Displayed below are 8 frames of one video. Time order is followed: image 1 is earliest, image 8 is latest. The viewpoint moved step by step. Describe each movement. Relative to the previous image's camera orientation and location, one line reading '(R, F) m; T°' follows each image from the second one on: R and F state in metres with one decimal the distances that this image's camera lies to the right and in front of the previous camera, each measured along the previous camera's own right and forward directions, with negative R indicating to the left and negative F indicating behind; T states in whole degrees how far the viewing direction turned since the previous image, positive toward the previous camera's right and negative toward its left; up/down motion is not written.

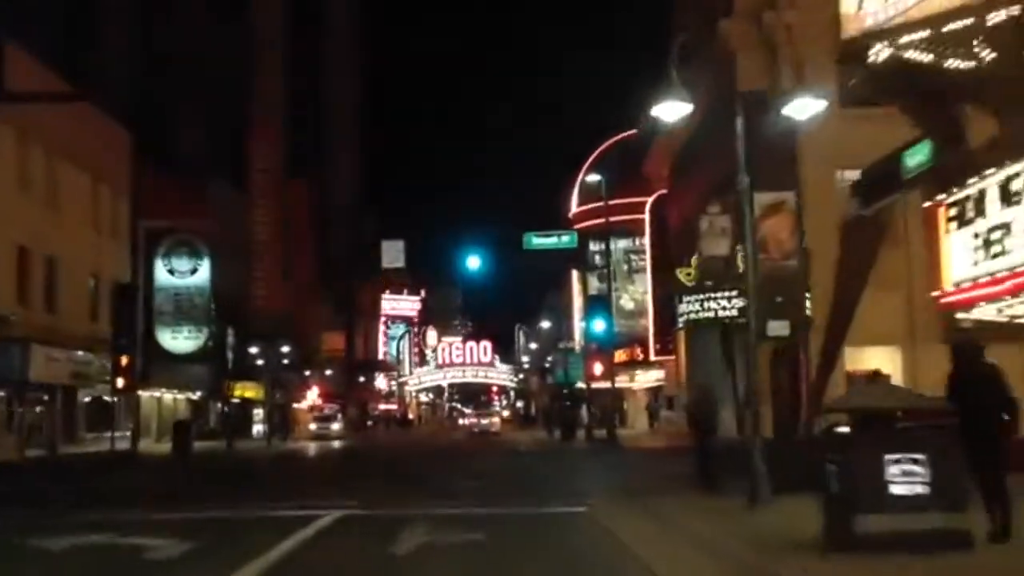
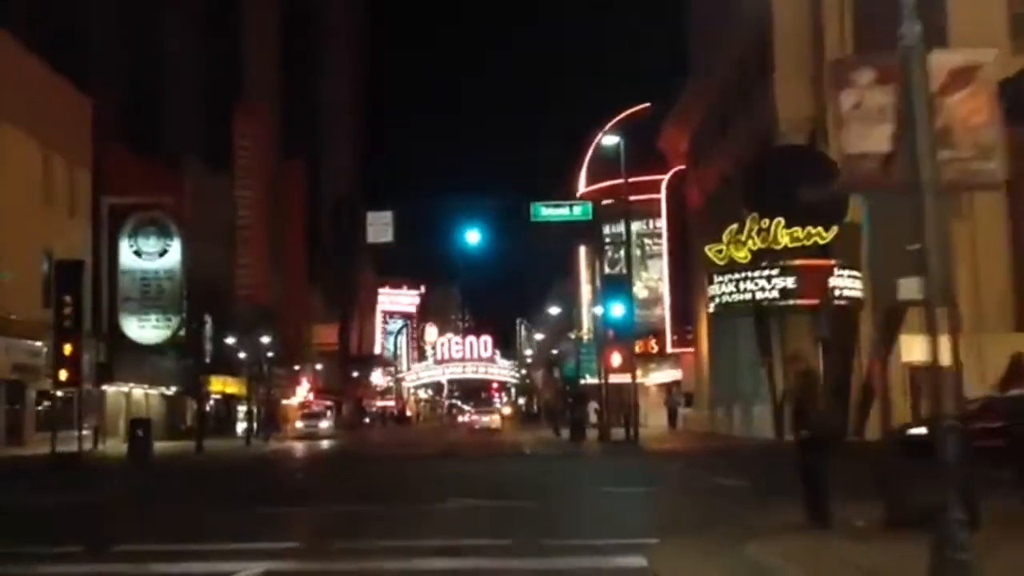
(-0.2, +7.3) m; 0°
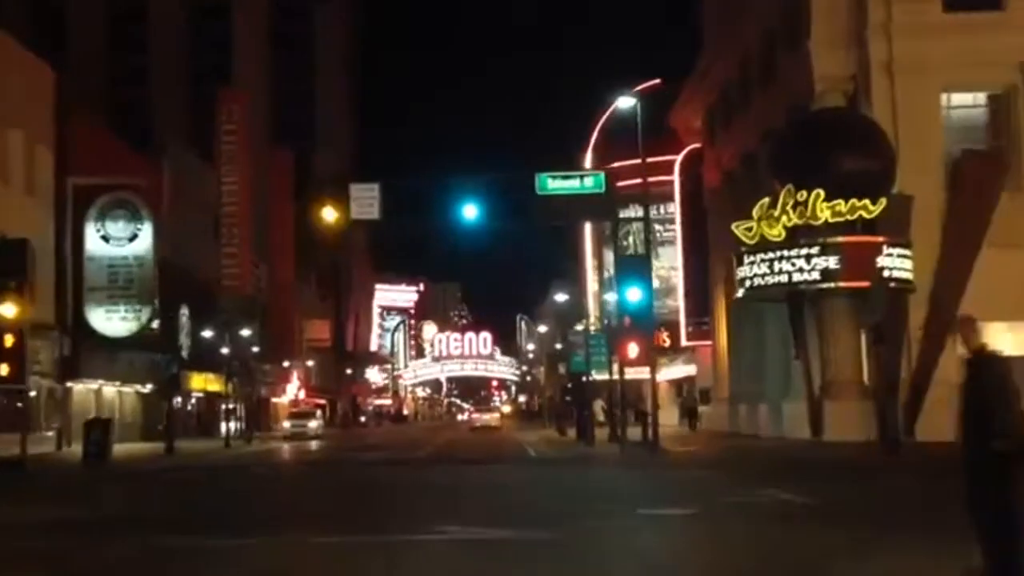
(-0.1, +5.6) m; 0°
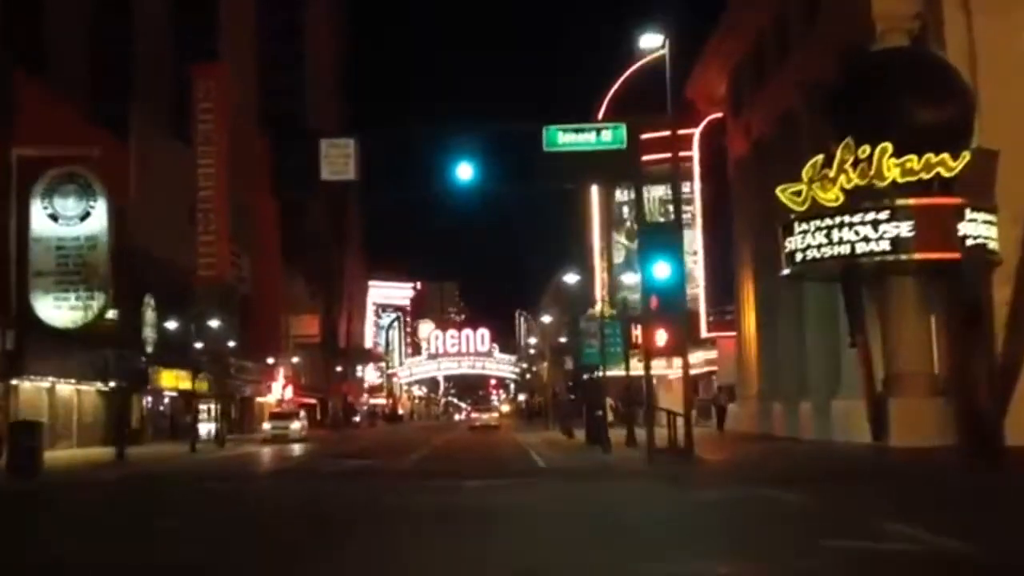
(-0.1, +7.0) m; 0°
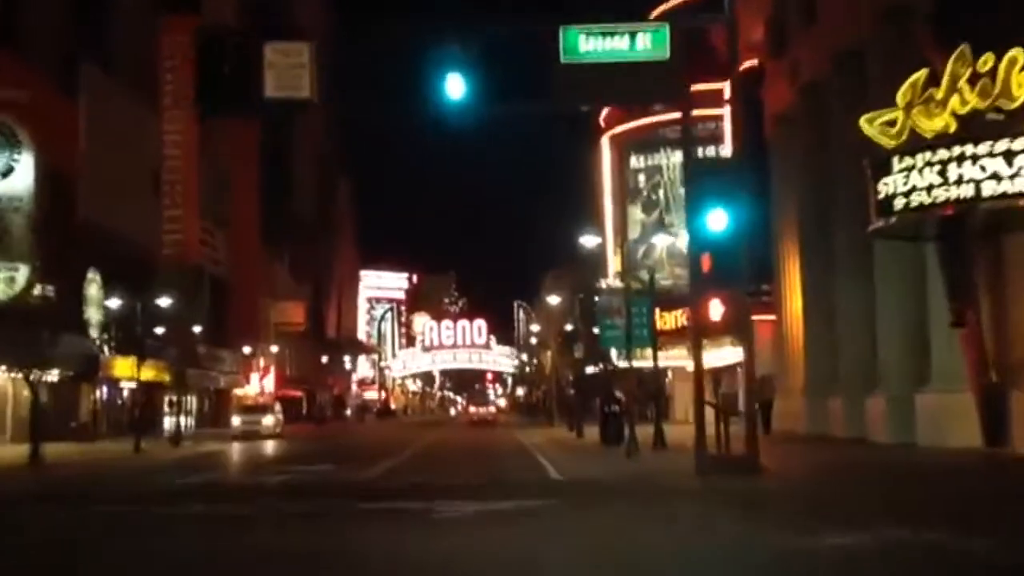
(-0.2, +8.4) m; 0°
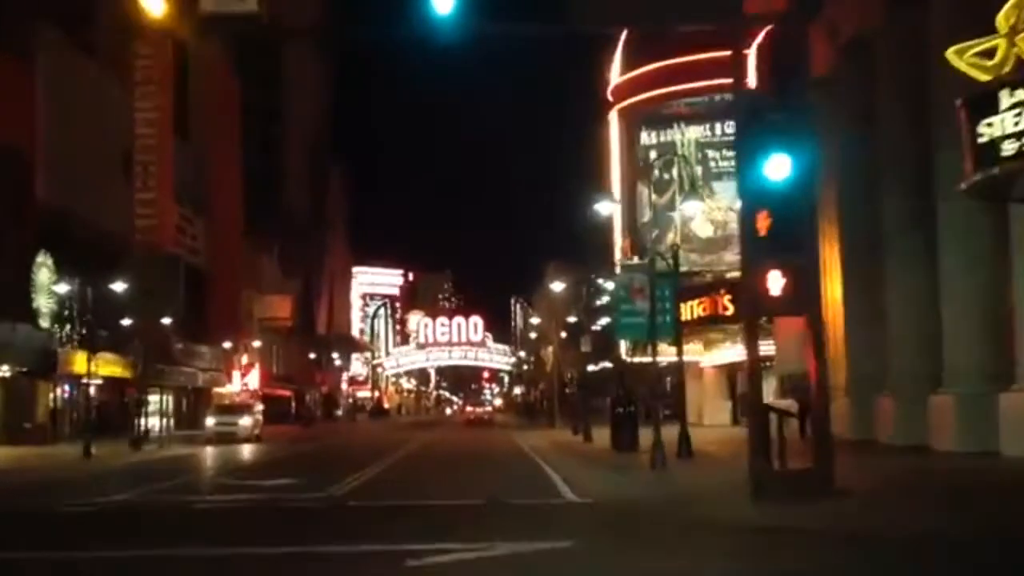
(-0.1, +5.6) m; 0°
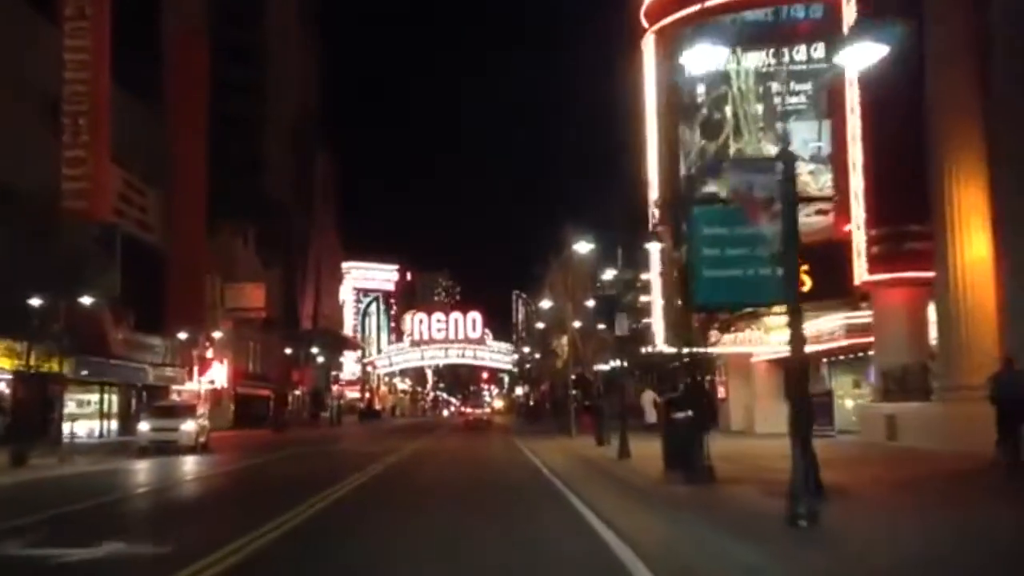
(-0.3, +12.4) m; 0°
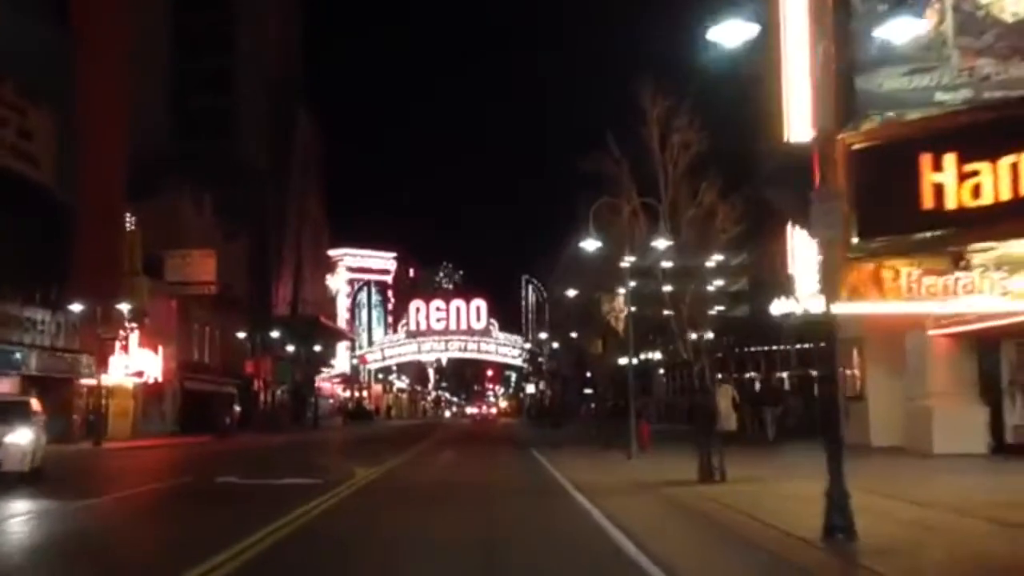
(-0.5, +20.0) m; 0°
